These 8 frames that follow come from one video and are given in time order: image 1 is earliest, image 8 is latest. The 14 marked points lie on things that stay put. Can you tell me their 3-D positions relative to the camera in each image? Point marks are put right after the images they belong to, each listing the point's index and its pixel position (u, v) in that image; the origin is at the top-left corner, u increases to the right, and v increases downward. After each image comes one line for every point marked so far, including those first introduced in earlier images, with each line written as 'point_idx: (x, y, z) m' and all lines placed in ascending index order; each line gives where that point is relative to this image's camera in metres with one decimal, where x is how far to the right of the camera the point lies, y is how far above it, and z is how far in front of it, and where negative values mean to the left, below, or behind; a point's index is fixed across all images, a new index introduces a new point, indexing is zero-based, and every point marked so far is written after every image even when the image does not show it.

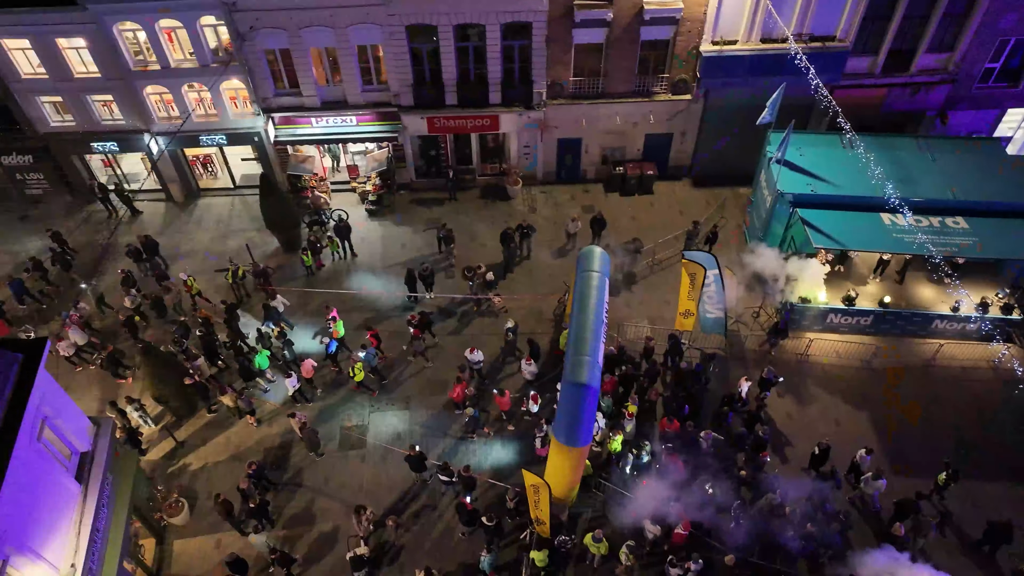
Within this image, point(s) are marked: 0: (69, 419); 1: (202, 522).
0: (-10.2, -3.0, +16.2) m
1: (-8.5, -6.5, +19.4) m
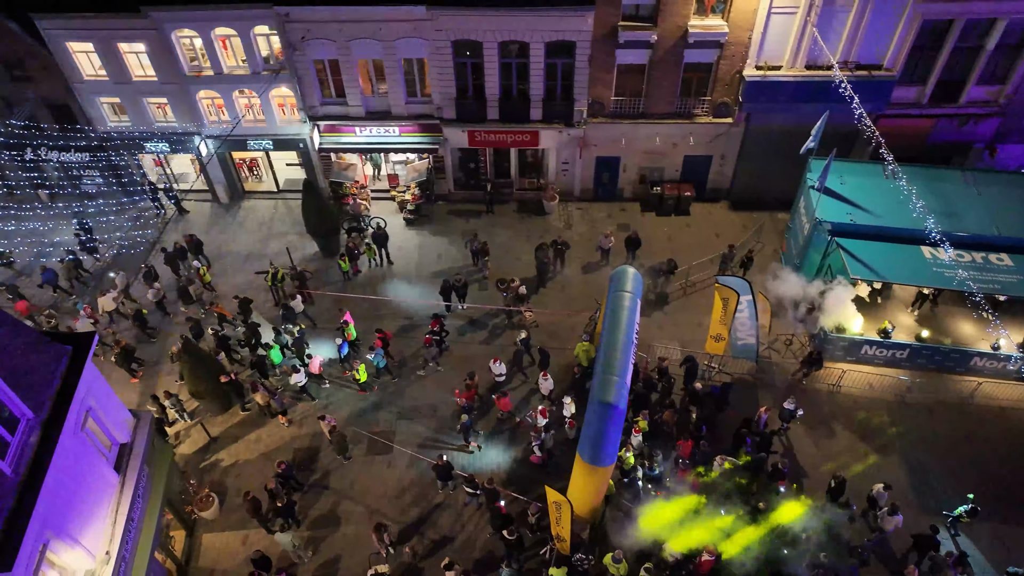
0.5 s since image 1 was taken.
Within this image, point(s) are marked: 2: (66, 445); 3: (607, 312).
0: (-9.6, -2.9, +16.8) m
1: (-7.9, -6.5, +19.9) m
2: (-9.3, -3.3, +14.6) m
3: (+2.5, -0.6, +18.7) m
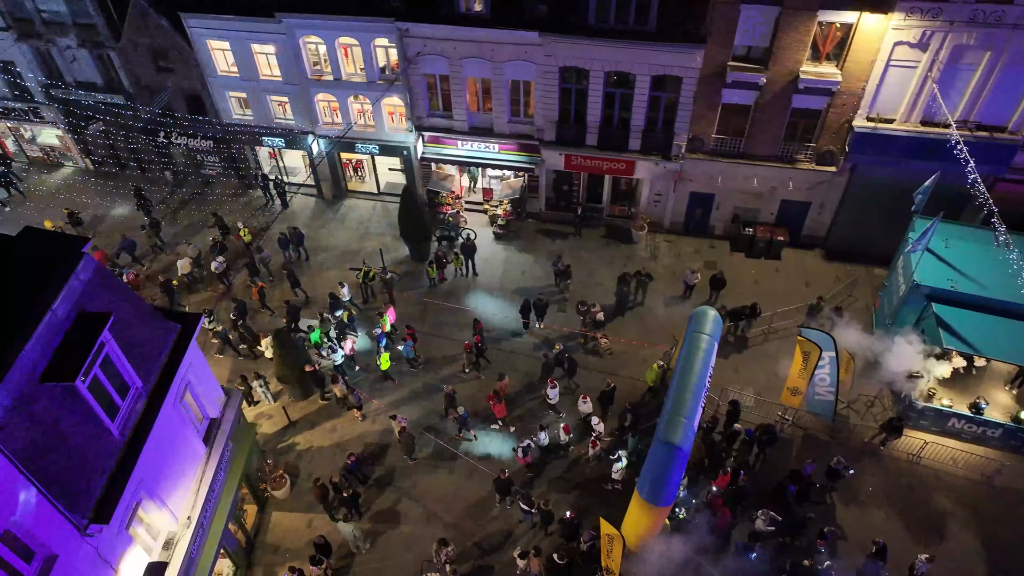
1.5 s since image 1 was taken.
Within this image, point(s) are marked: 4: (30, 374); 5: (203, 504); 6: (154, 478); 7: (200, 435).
0: (-7.9, -2.6, +18.2) m
1: (-6.3, -6.4, +21.1) m
2: (-7.9, -2.9, +16.0) m
3: (+4.5, -1.7, +18.8) m
4: (-8.5, -1.4, +12.5) m
5: (-7.6, -5.3, +17.3) m
6: (-7.9, -4.2, +15.6) m
7: (-8.0, -3.8, +18.1) m
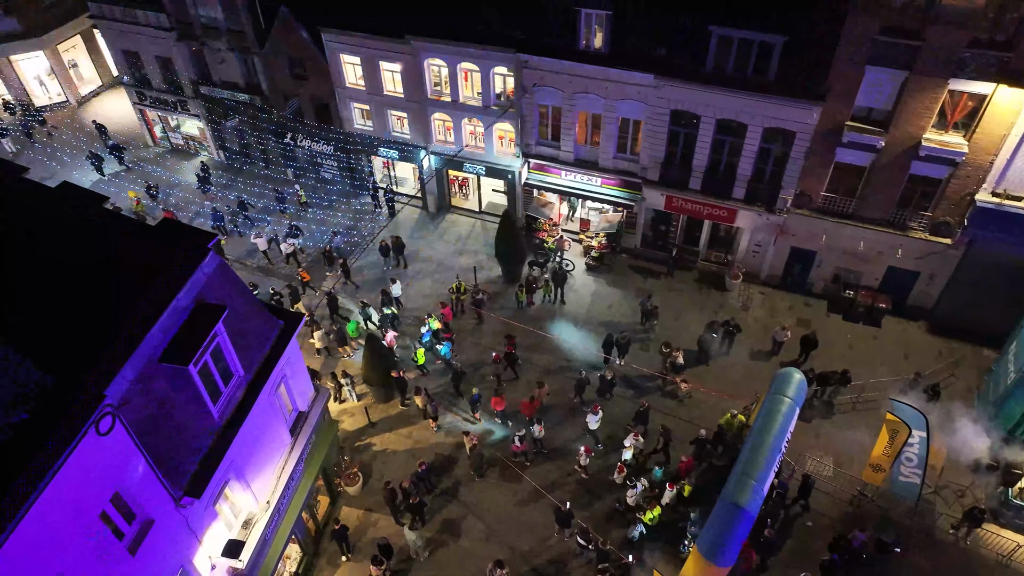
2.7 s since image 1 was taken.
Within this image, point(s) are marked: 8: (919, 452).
0: (-5.9, -2.6, +19.5) m
1: (-4.5, -6.6, +22.1) m
2: (-6.2, -2.9, +17.3) m
3: (+6.5, -3.3, +18.5) m
4: (-7.1, -1.2, +13.9) m
5: (-6.0, -5.3, +18.5) m
6: (-6.4, -4.2, +16.9) m
7: (-6.2, -3.8, +19.4) m
8: (+11.2, -4.6, +19.4) m
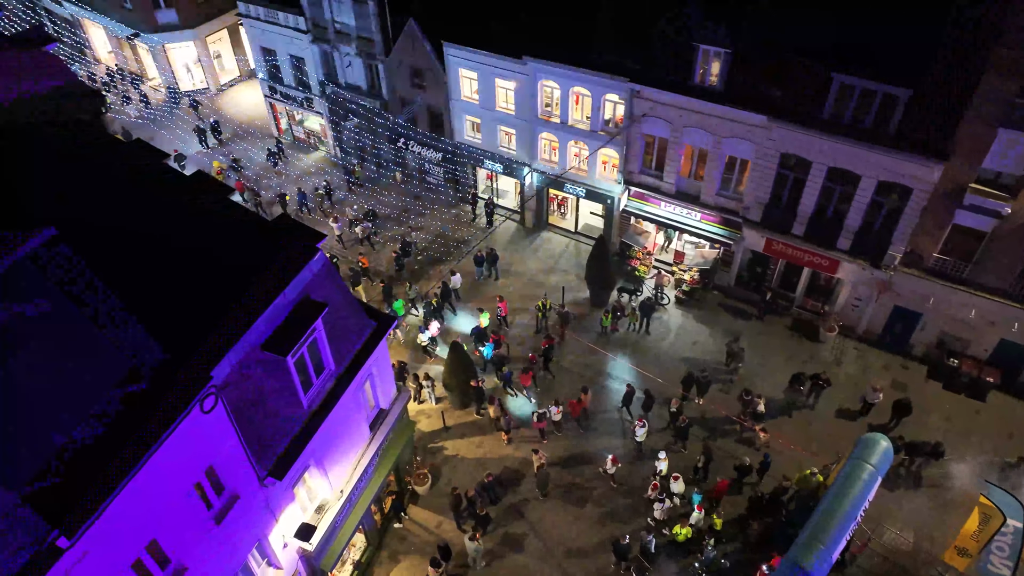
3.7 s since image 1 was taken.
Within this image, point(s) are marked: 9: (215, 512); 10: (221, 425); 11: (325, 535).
0: (-3.7, -2.7, +20.5) m
1: (-2.5, -6.9, +22.9) m
2: (-4.3, -2.9, +18.4) m
3: (+8.3, -4.8, +17.9) m
4: (-5.5, -1.1, +15.1) m
5: (-4.3, -5.4, +19.5) m
6: (-4.8, -4.1, +17.9) m
7: (-4.2, -3.8, +20.4) m
8: (+12.9, -6.7, +18.2) m
9: (-6.1, -4.6, +14.6) m
10: (-5.8, -2.7, +13.9) m
11: (-4.8, -6.4, +18.2) m
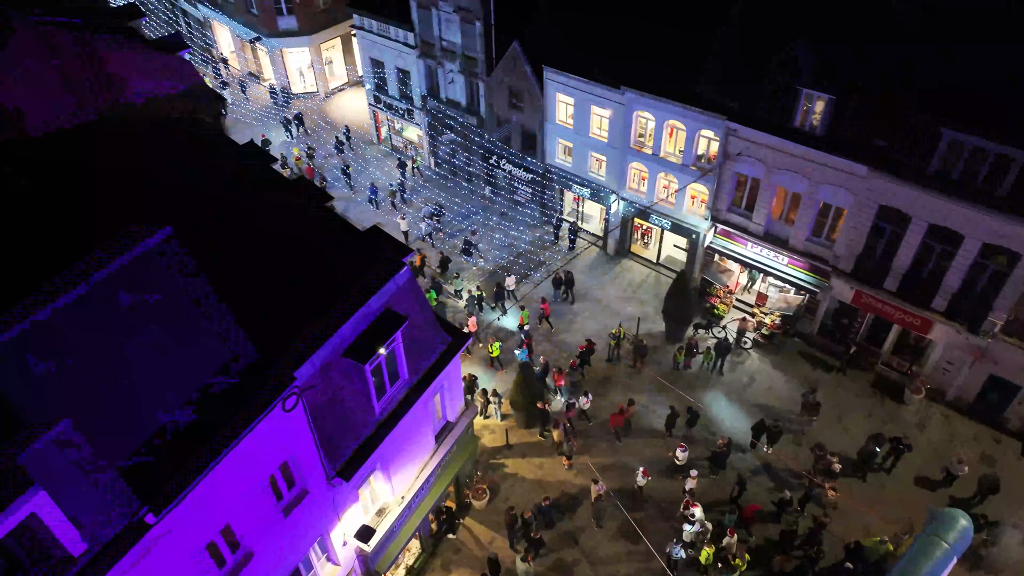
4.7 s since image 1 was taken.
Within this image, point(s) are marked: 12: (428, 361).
0: (-1.7, -3.2, +21.0) m
1: (-0.7, -7.6, +23.3) m
2: (-2.6, -3.3, +19.0) m
3: (+9.6, -6.4, +17.2) m
4: (-3.9, -1.3, +15.9) m
5: (-2.7, -5.8, +20.2) m
6: (-3.2, -4.5, +18.6) m
7: (-2.3, -4.3, +21.0) m
8: (+14.0, -8.7, +17.0) m
9: (-5.0, -4.7, +15.4) m
10: (-4.5, -2.9, +14.8) m
11: (-3.4, -6.7, +18.9) m
12: (-2.3, -2.0, +19.0) m
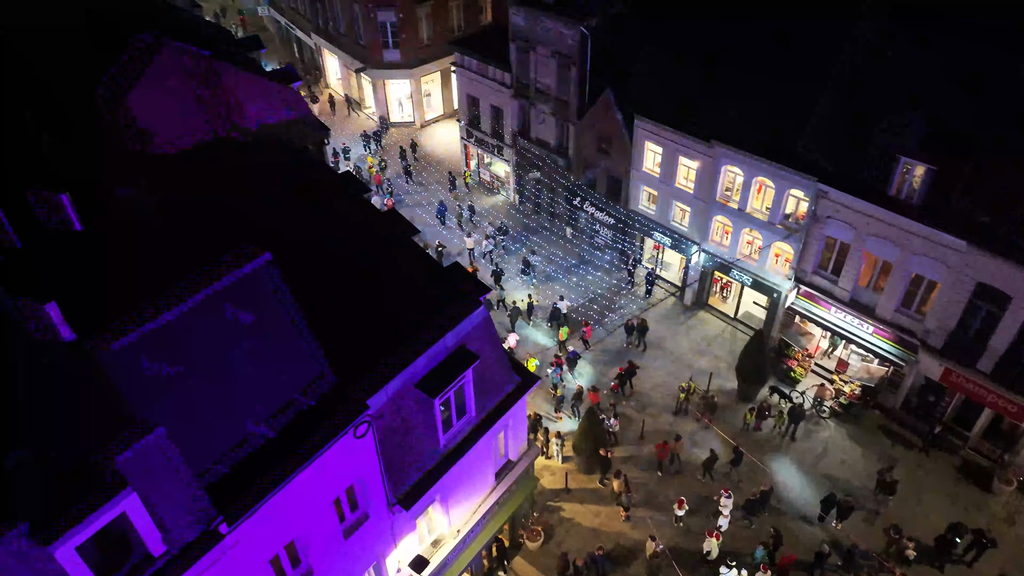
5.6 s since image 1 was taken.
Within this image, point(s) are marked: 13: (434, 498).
0: (+0.2, -4.4, +21.3) m
1: (+1.0, -9.0, +23.2) m
2: (-0.9, -4.3, +19.3) m
3: (+10.8, -8.4, +16.1) m
4: (-2.3, -2.1, +16.5) m
5: (-1.1, -6.9, +20.4) m
6: (-1.7, -5.5, +19.0) m
7: (-0.5, -5.5, +21.2) m
8: (+14.9, -11.1, +15.3) m
9: (-3.8, -5.4, +16.0) m
10: (-3.2, -3.5, +15.4) m
11: (-2.1, -7.7, +19.2) m
12: (-0.5, -3.1, +19.3) m
13: (-2.0, -5.5, +18.5) m
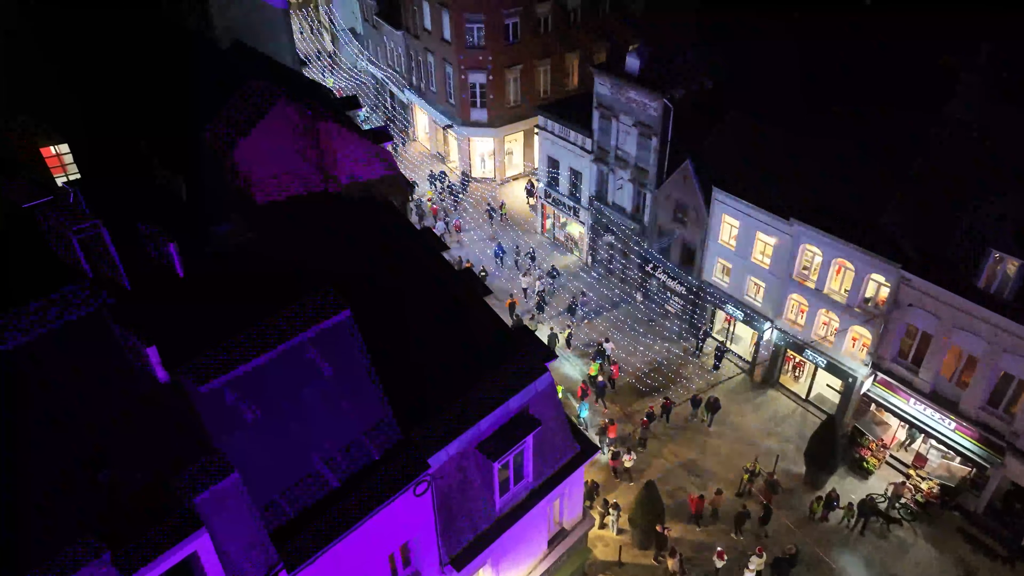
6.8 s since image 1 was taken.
0: (+1.8, -6.5, +21.2) m
1: (+2.5, -11.2, +22.7) m
2: (+0.6, -6.2, +19.4) m
3: (+11.6, -10.8, +14.7) m
4: (-0.9, -3.6, +16.8) m
5: (+0.3, -8.7, +20.3) m
6: (-0.3, -7.2, +19.0) m
7: (+1.1, -7.4, +21.1) m
8: (+15.4, -13.7, +13.4) m
9: (-2.6, -6.8, +16.2) m
10: (-2.0, -4.9, +15.7) m
11: (-0.8, -9.4, +19.1) m
12: (+1.1, -4.9, +19.4) m
13: (-0.7, -7.2, +18.5) m
